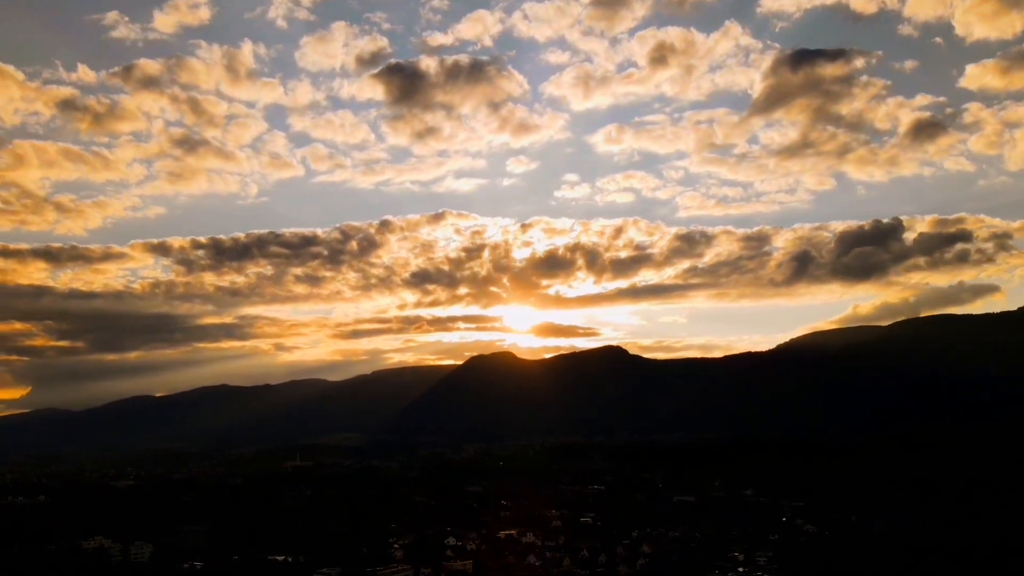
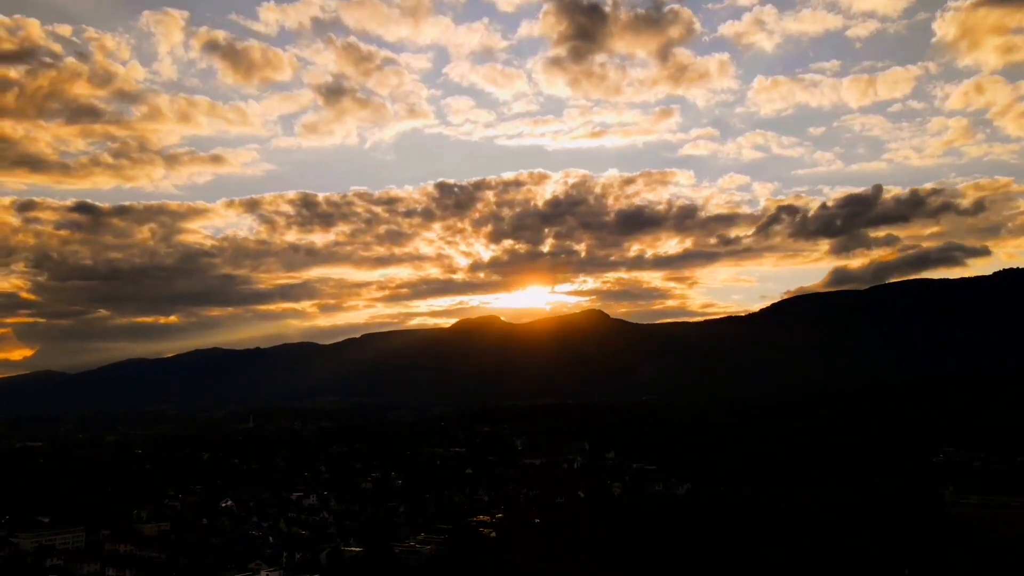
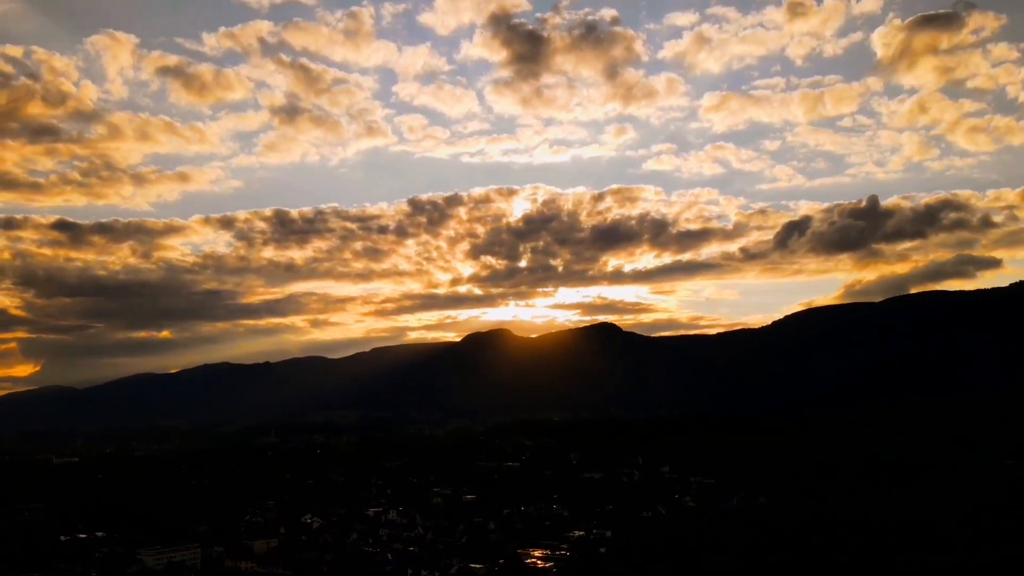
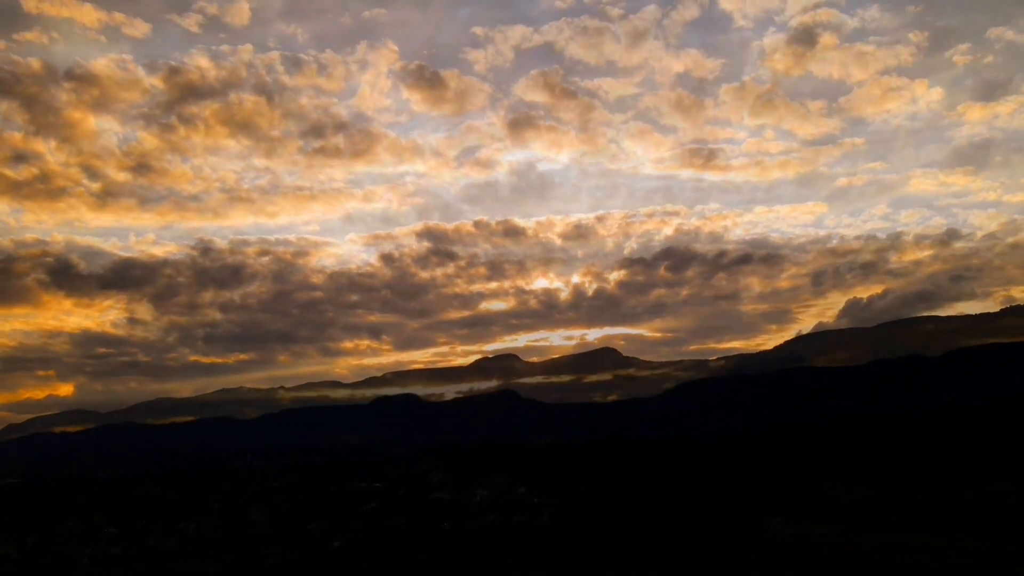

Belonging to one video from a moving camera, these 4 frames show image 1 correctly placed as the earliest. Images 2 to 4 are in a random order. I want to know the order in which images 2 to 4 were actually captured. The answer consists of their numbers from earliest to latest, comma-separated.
3, 2, 4
